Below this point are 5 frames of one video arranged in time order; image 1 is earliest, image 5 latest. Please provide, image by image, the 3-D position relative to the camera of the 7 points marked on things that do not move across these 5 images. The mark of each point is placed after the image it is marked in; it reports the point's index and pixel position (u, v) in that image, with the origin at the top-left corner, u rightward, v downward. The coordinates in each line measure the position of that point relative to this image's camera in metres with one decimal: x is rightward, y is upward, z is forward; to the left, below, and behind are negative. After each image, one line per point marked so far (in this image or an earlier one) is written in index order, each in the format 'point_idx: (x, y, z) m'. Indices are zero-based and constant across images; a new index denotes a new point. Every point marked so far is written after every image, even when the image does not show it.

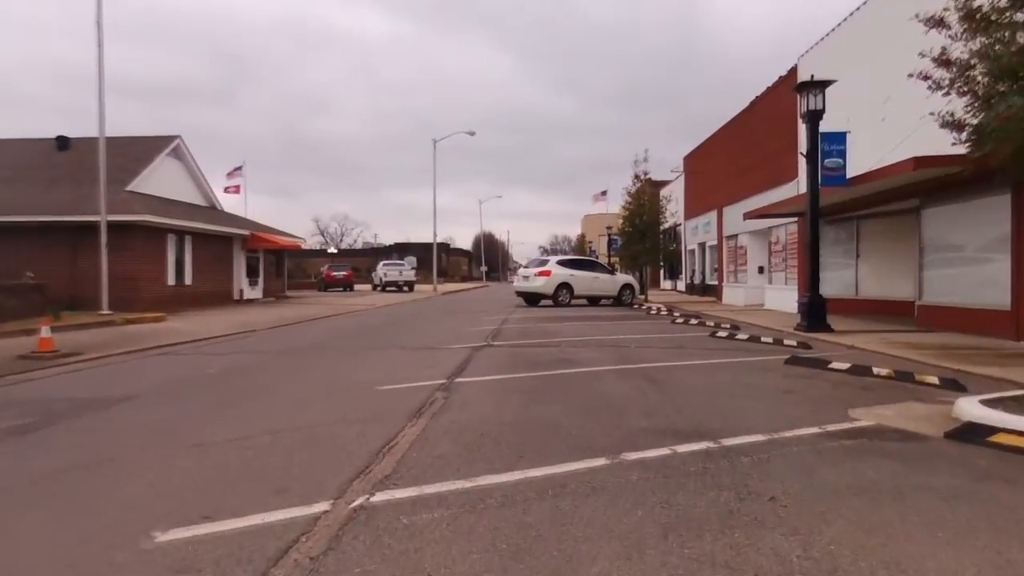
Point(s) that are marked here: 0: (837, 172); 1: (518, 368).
0: (+8.4, +3.0, +17.2) m
1: (+0.1, -1.3, +10.7) m
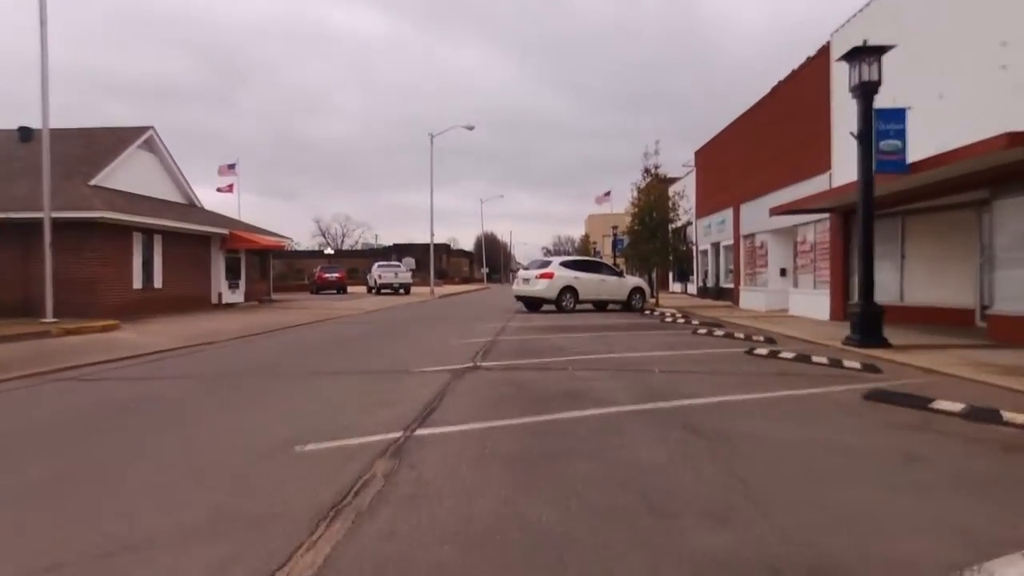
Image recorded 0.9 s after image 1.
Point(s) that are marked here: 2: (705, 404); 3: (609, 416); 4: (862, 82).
0: (+8.3, +2.9, +14.4) m
1: (0.0, -1.4, +7.9) m
2: (+2.3, -1.4, +7.9) m
3: (+1.0, -1.4, +7.1) m
4: (+7.6, +4.5, +14.3) m
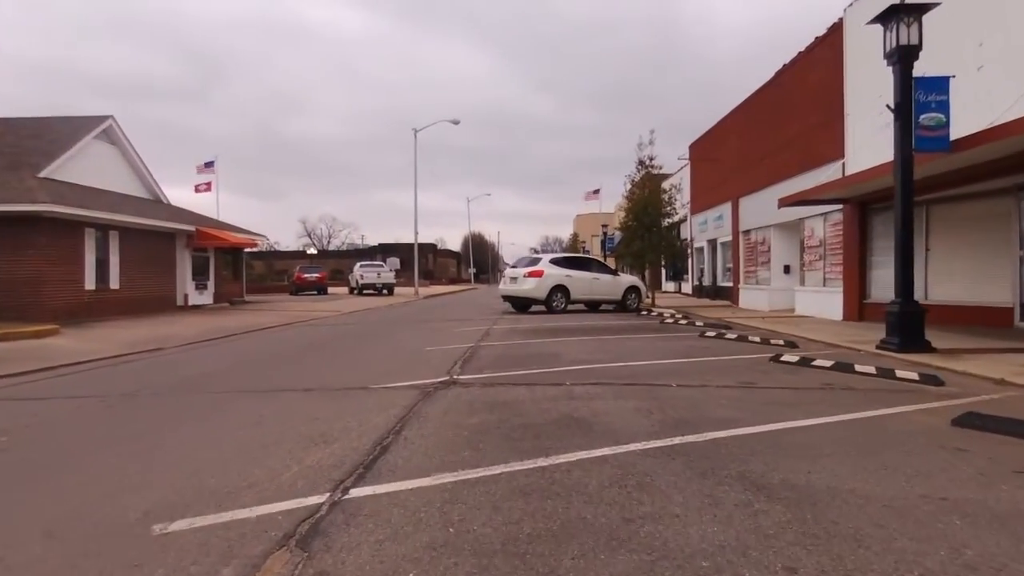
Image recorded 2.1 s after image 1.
0: (+8.0, +2.9, +12.5) m
1: (-0.2, -1.3, +5.9) m
2: (+2.2, -1.3, +5.9) m
3: (+0.9, -1.3, +5.1) m
4: (+7.3, +4.5, +12.4) m
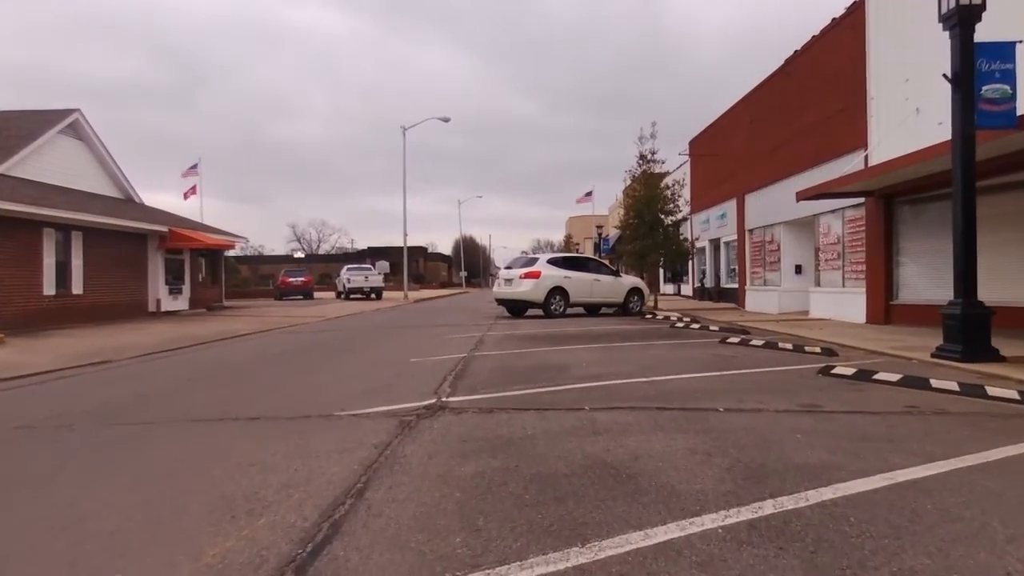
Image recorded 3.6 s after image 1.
0: (+8.0, +3.0, +10.8) m
1: (-0.1, -1.3, +4.1) m
2: (+2.3, -1.3, +4.1) m
3: (+1.0, -1.3, +3.3) m
4: (+7.2, +4.6, +10.7) m
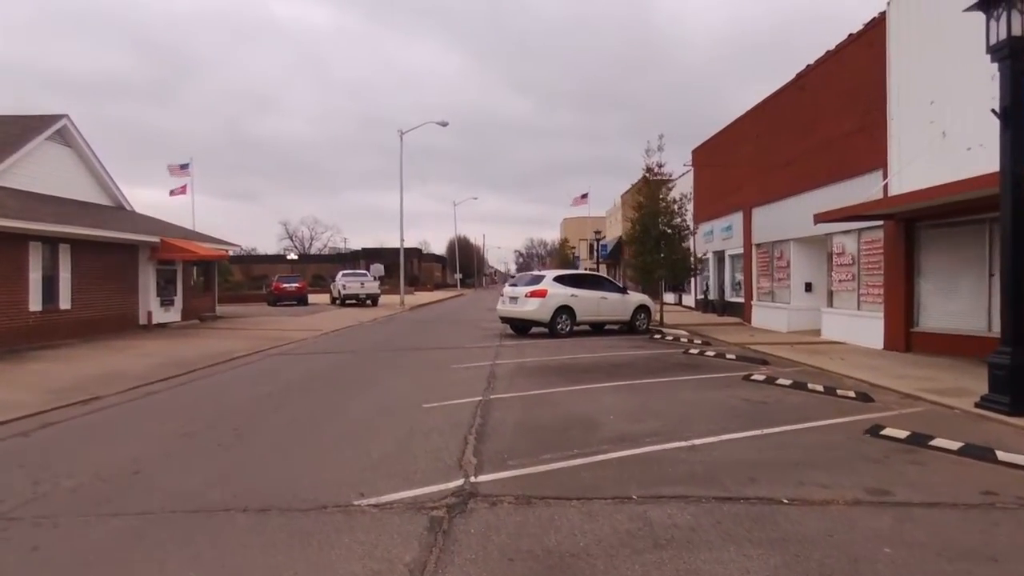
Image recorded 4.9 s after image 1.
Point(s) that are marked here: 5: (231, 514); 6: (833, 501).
0: (+8.4, +2.2, +10.2) m
1: (+0.3, -2.0, +3.3) m
2: (+2.7, -2.0, +3.4) m
3: (+1.4, -2.0, +2.6) m
4: (+7.6, +3.8, +10.1) m
5: (-2.6, -2.1, +6.1) m
6: (+3.0, -2.0, +6.2) m
